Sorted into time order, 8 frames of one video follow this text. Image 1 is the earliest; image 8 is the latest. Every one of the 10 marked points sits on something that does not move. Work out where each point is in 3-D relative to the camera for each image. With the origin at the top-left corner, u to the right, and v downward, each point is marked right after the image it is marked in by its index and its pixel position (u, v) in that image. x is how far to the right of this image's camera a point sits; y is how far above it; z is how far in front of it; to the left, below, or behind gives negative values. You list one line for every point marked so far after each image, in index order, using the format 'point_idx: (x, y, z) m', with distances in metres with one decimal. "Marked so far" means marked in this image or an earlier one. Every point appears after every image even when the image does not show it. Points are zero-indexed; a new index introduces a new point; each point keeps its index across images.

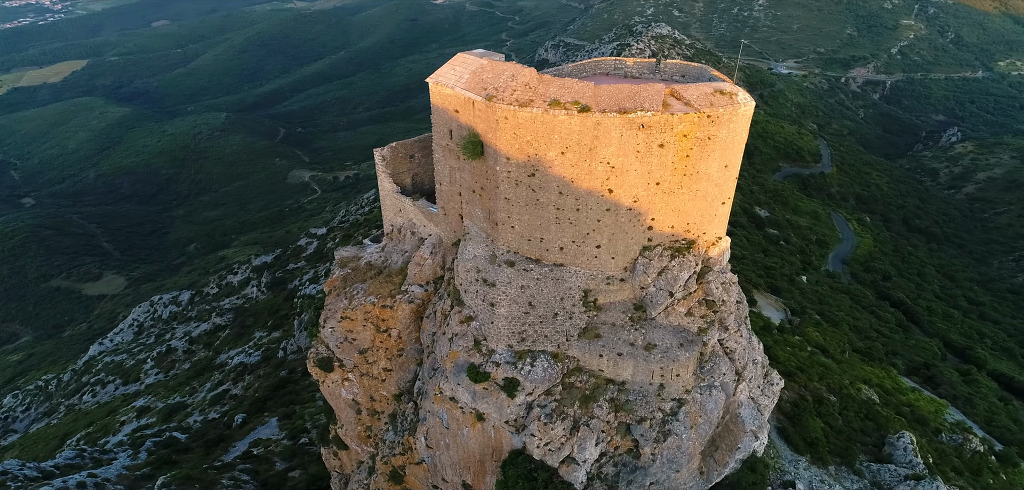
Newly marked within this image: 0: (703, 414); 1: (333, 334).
0: (+3.2, -2.8, +12.3) m
1: (-3.6, -1.8, +14.7) m
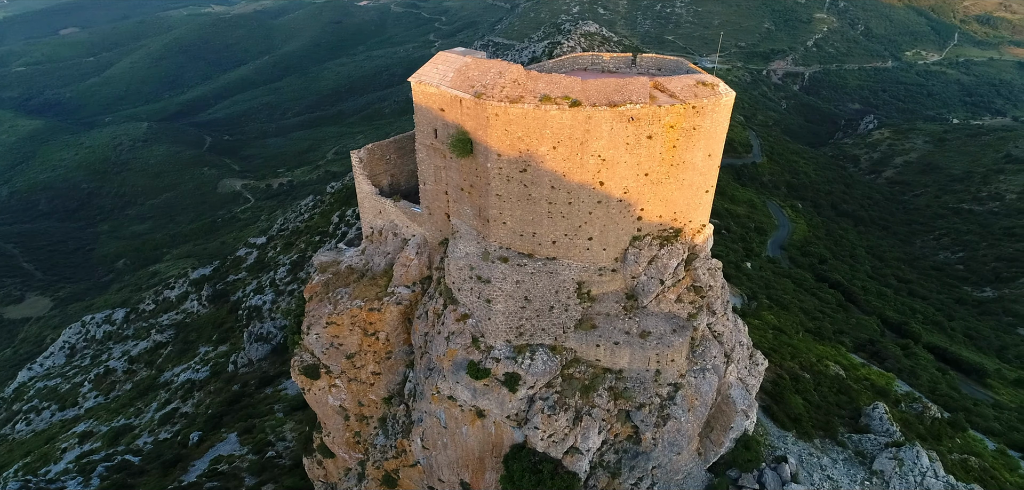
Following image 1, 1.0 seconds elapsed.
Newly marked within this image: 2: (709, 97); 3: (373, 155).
0: (+3.2, -2.6, +12.6) m
1: (-3.8, -1.9, +14.5) m
2: (+3.0, +2.4, +11.8) m
3: (-2.9, +1.9, +15.4) m
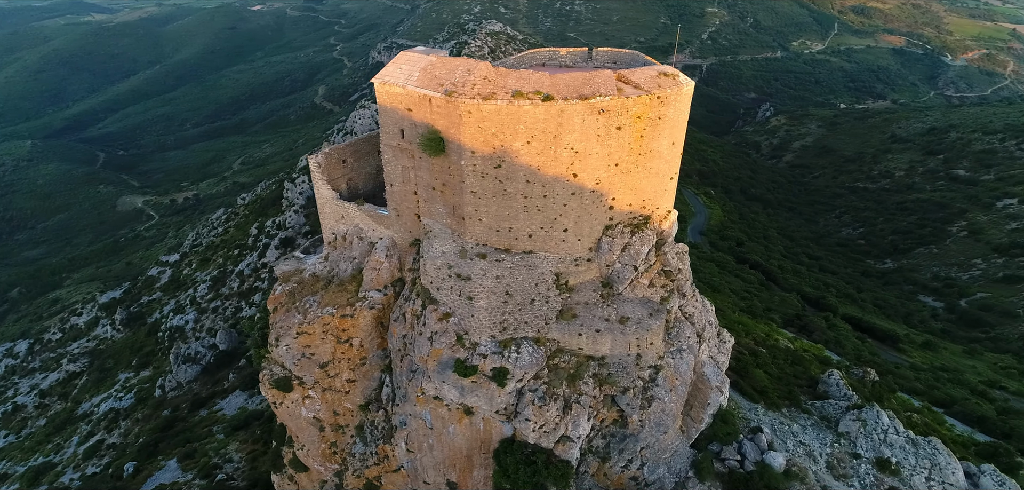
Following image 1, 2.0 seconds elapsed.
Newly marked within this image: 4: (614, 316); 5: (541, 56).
0: (+2.9, -2.3, +13.1) m
1: (-4.2, -2.0, +14.1) m
2: (+2.6, +2.6, +12.2) m
3: (-3.7, +1.7, +15.1) m
4: (+1.8, -1.2, +12.8) m
5: (+0.6, +3.7, +14.6) m
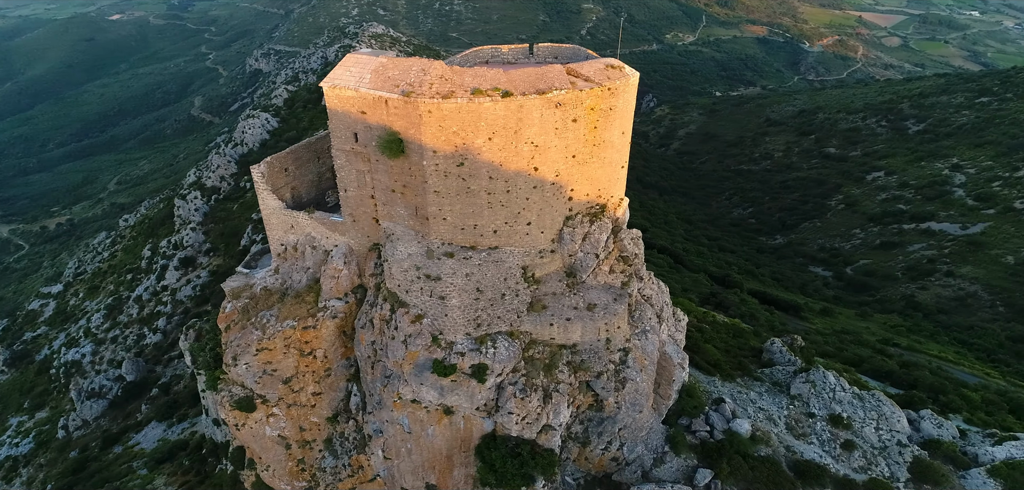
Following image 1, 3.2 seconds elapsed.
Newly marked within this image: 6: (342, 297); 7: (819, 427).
0: (+2.4, -2.0, +13.5) m
1: (-4.8, -2.3, +13.5) m
2: (+1.8, +2.8, +12.6) m
3: (-4.7, +1.5, +14.6) m
4: (+1.2, -1.0, +13.1) m
5: (-0.6, +3.8, +14.7) m
6: (-3.2, -1.0, +13.8) m
7: (+5.9, -3.4, +14.0) m
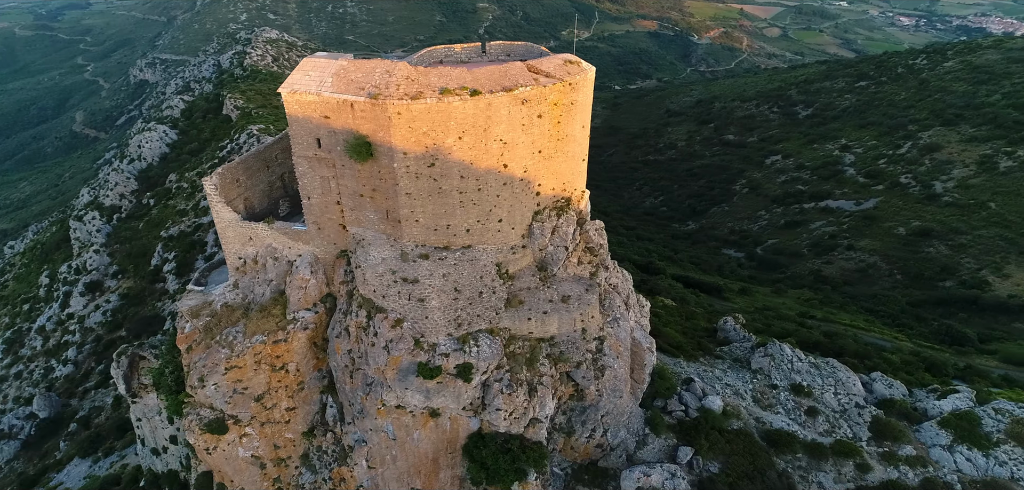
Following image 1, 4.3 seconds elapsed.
0: (+2.0, -1.8, +13.9) m
1: (-5.2, -2.6, +13.0) m
2: (+1.2, +3.0, +12.9) m
3: (-5.4, +1.2, +14.0) m
4: (+0.8, -0.9, +13.3) m
5: (-1.5, +3.8, +14.6) m
6: (-3.6, -1.1, +13.5) m
7: (+5.5, -3.0, +14.8) m
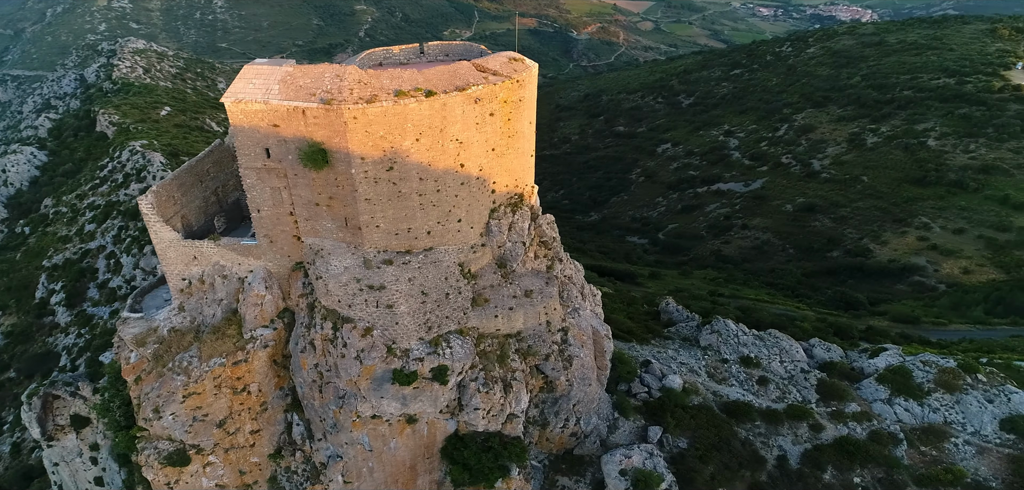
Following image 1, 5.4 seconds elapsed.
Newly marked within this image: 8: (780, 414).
0: (+1.3, -1.7, +14.2) m
1: (-5.6, -2.9, +12.3) m
2: (+0.3, +3.1, +13.1) m
3: (-6.3, +0.8, +13.3) m
4: (+0.1, -0.9, +13.4) m
5: (-2.6, +3.7, +14.4) m
6: (-4.3, -1.4, +13.0) m
7: (+4.7, -2.6, +15.6) m
8: (+5.2, -3.3, +14.4) m
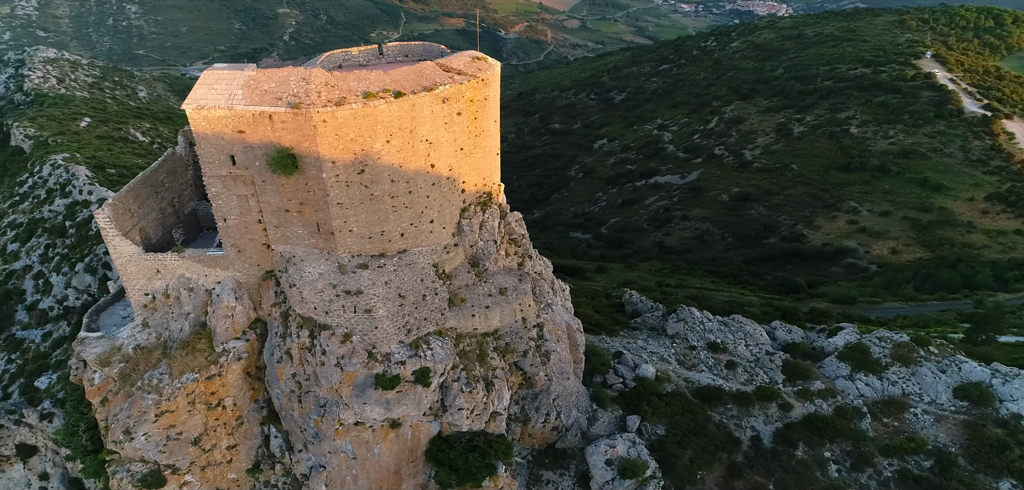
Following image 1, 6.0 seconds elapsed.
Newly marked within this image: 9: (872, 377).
0: (+0.8, -1.6, +14.3) m
1: (-5.8, -3.1, +11.8) m
2: (-0.3, +3.1, +13.1) m
3: (-6.8, +0.6, +12.7) m
4: (-0.3, -0.8, +13.4) m
5: (-3.4, +3.6, +14.2) m
6: (-4.6, -1.5, +12.6) m
7: (+4.1, -2.4, +16.0) m
8: (+4.7, -3.0, +14.8) m
9: (+7.4, -2.7, +15.3) m
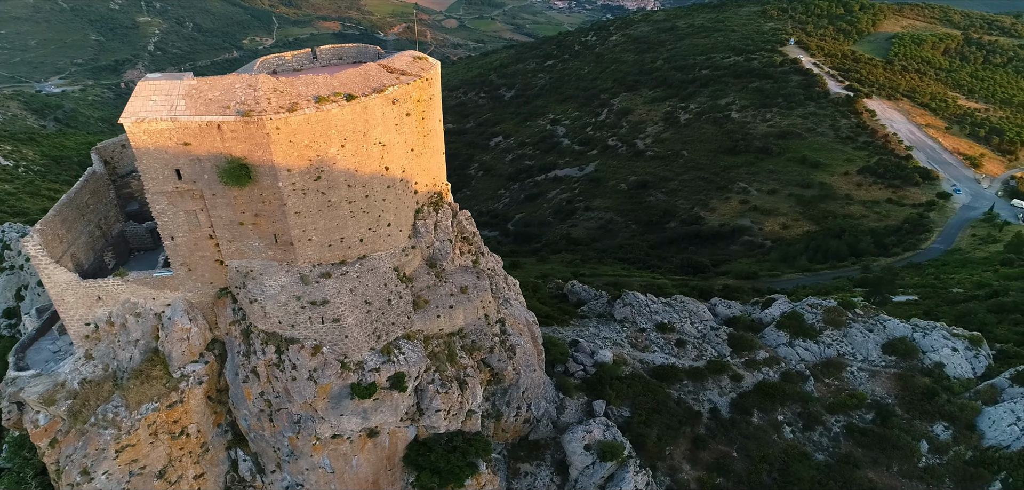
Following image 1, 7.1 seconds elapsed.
0: (+0.1, -1.5, +14.4) m
1: (-6.0, -3.5, +11.0) m
2: (-1.2, +3.1, +13.0) m
3: (-7.4, +0.1, +11.8) m
4: (-1.0, -0.8, +13.4) m
5: (-4.4, +3.3, +13.7) m
6: (-5.1, -1.8, +12.0) m
7: (+3.1, -2.1, +16.6) m
8: (+3.9, -2.6, +15.5) m
9: (+6.5, -2.1, +16.3) m
